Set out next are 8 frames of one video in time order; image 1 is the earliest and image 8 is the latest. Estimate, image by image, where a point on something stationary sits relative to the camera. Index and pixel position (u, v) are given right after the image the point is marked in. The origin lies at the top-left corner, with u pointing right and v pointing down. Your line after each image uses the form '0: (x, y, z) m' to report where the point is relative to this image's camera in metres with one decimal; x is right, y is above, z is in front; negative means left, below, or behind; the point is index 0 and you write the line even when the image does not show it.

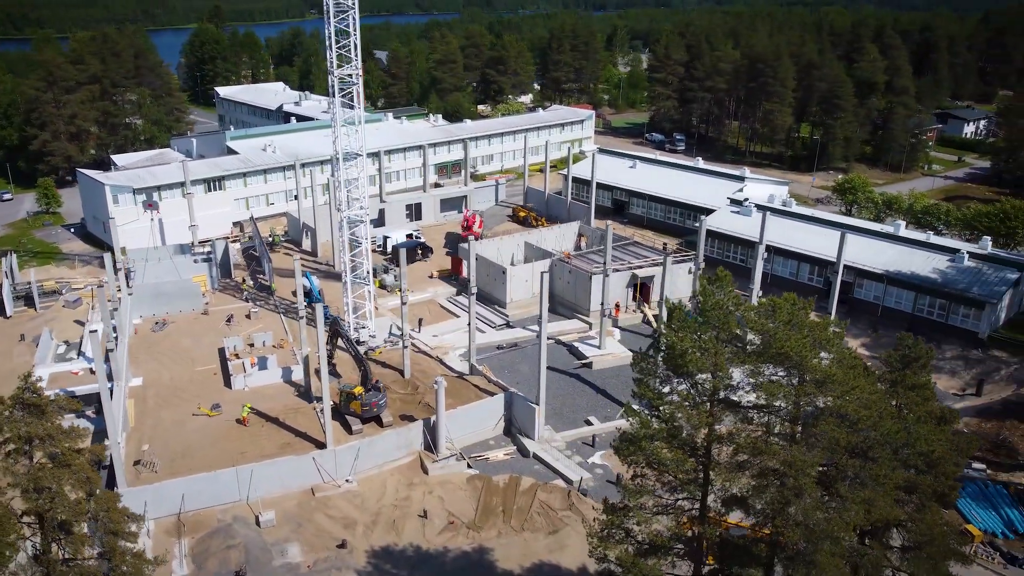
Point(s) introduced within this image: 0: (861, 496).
0: (+6.0, -3.5, +13.0) m
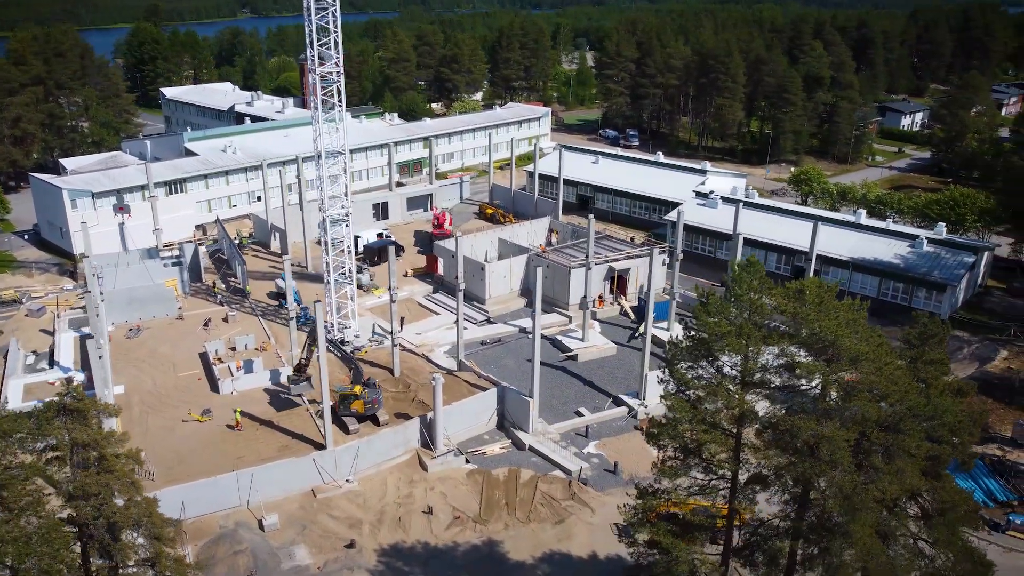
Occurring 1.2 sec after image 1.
0: (+6.9, -3.2, +13.7) m
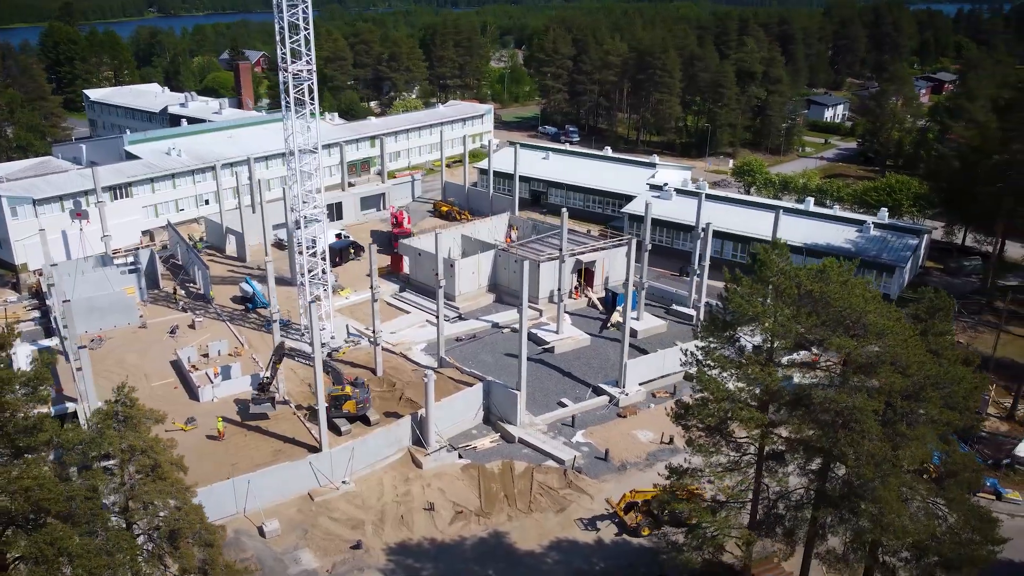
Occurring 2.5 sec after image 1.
0: (+7.7, -2.7, +14.6) m
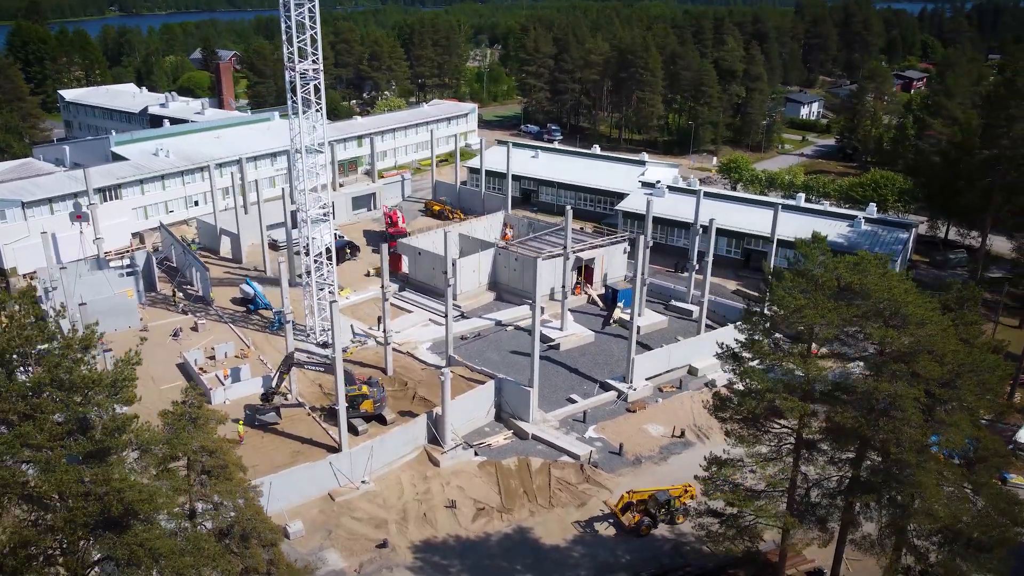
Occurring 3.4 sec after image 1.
0: (+8.7, -2.6, +15.1) m
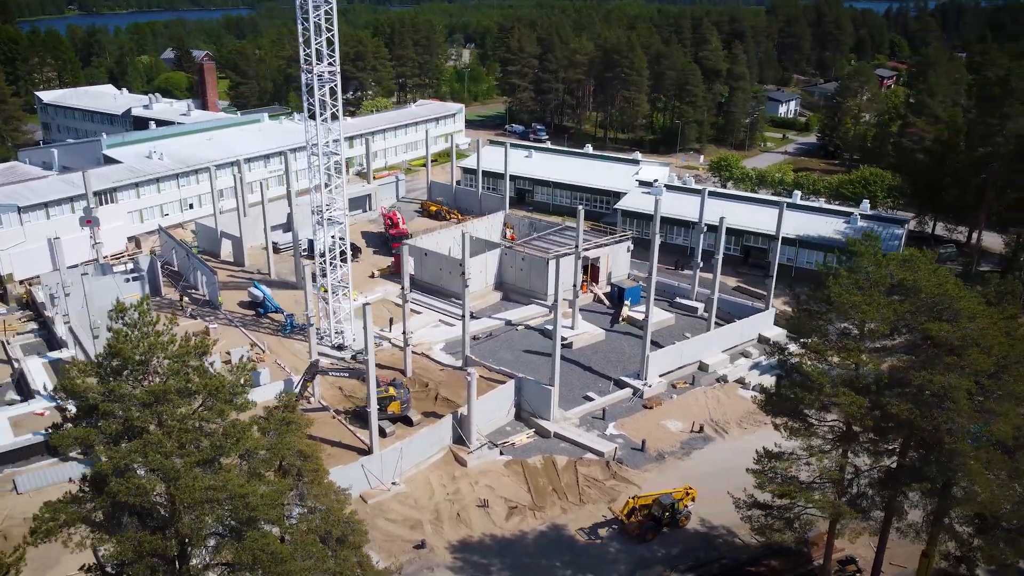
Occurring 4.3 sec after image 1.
0: (+10.0, -2.5, +15.6) m
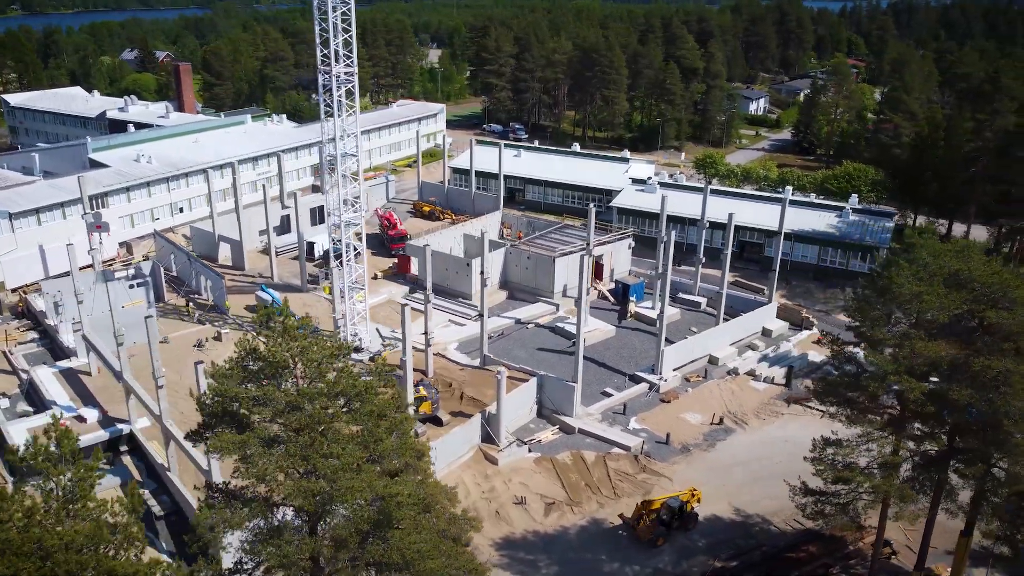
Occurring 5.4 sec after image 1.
0: (+11.6, -2.2, +16.4) m
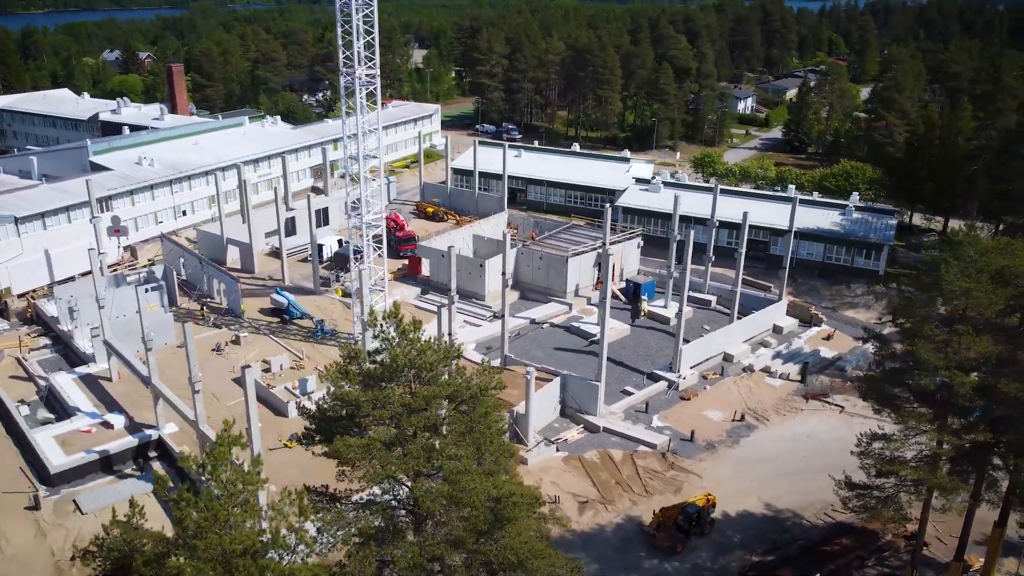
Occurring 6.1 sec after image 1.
0: (+12.9, -2.1, +16.9) m
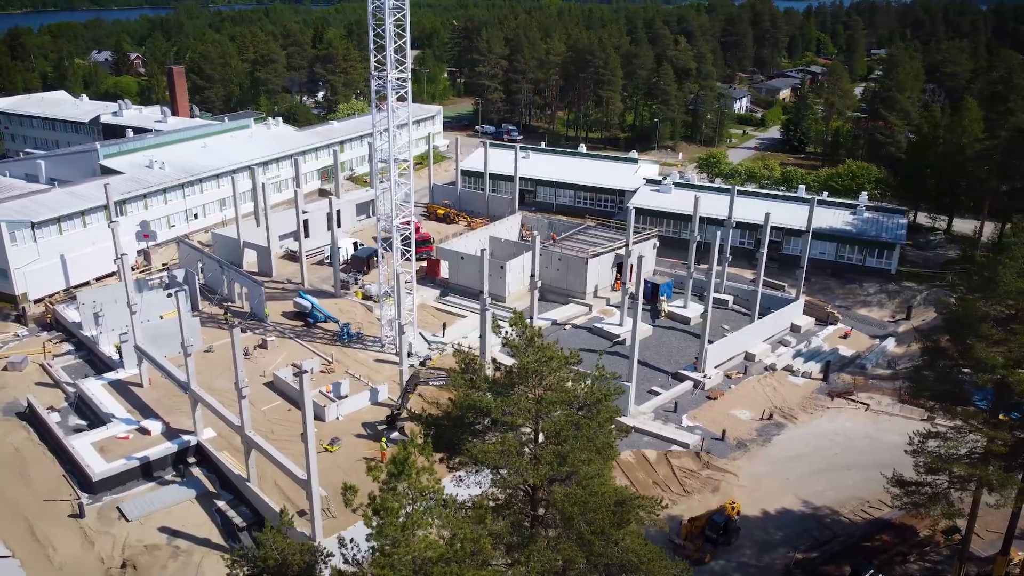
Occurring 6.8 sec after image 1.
0: (+14.4, -2.1, +17.3) m
